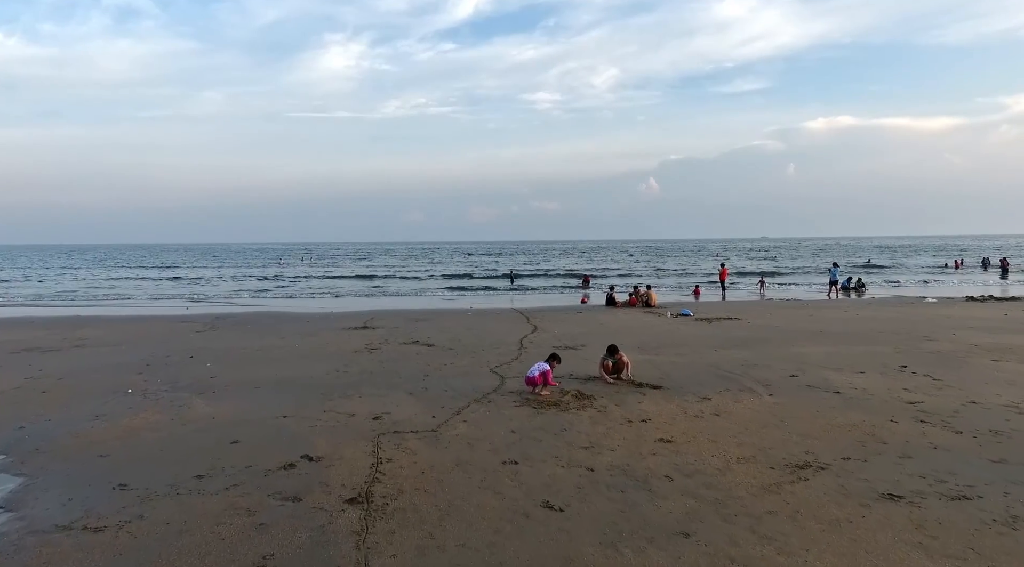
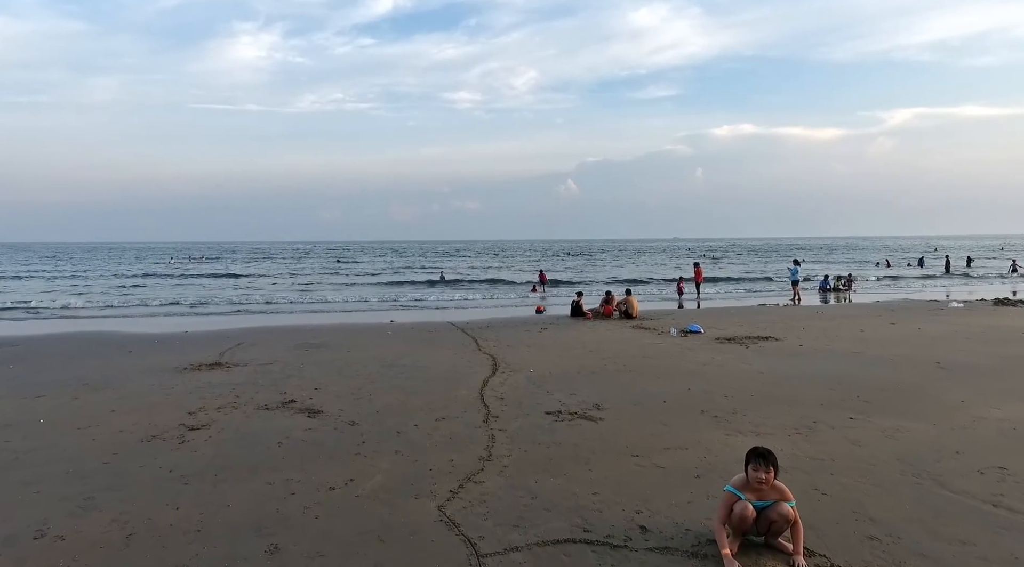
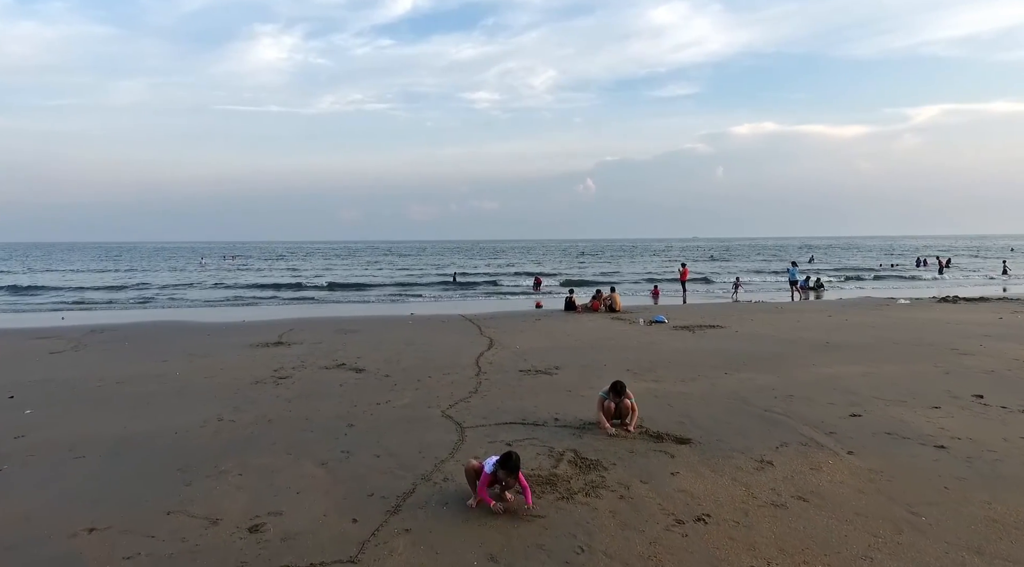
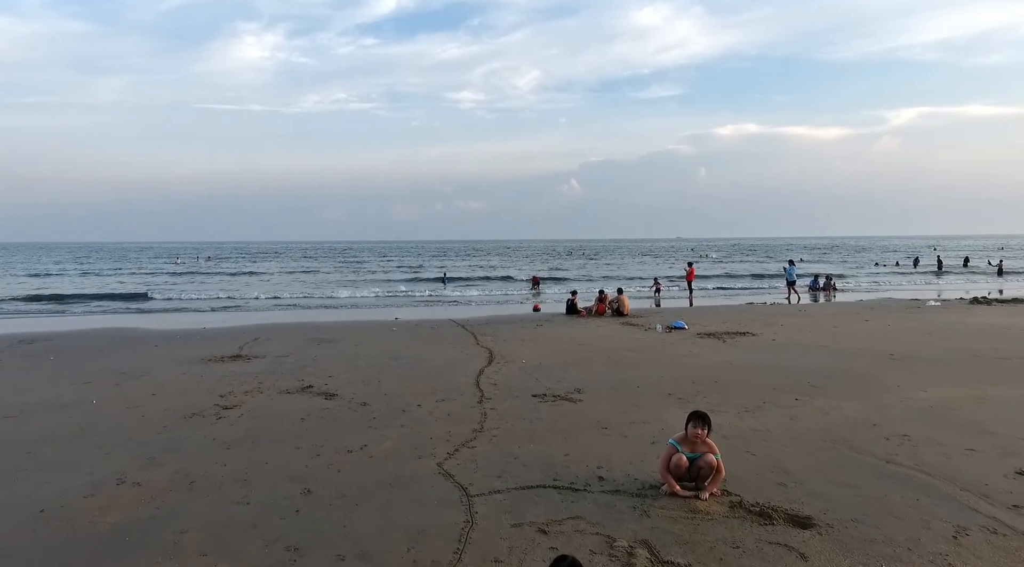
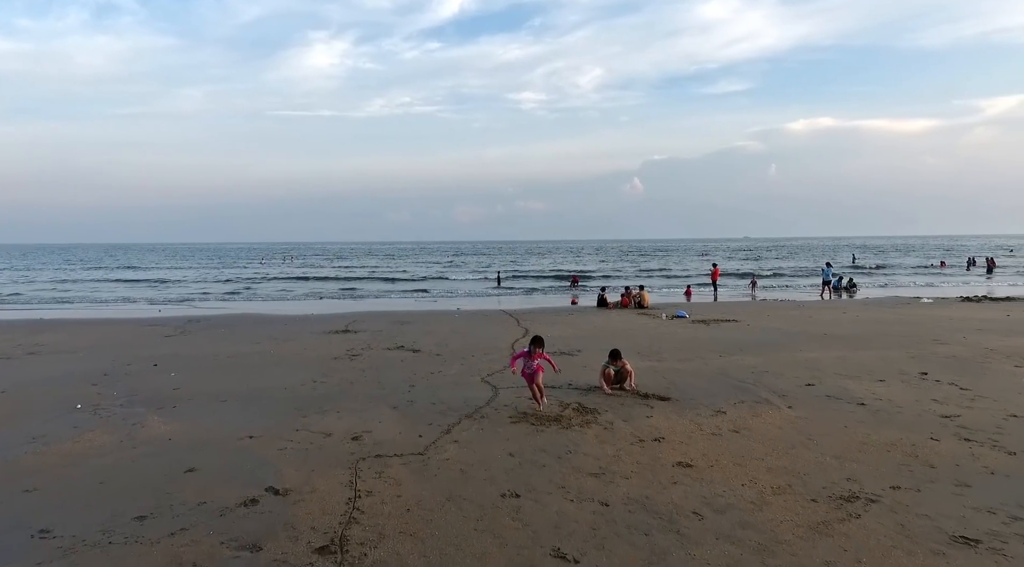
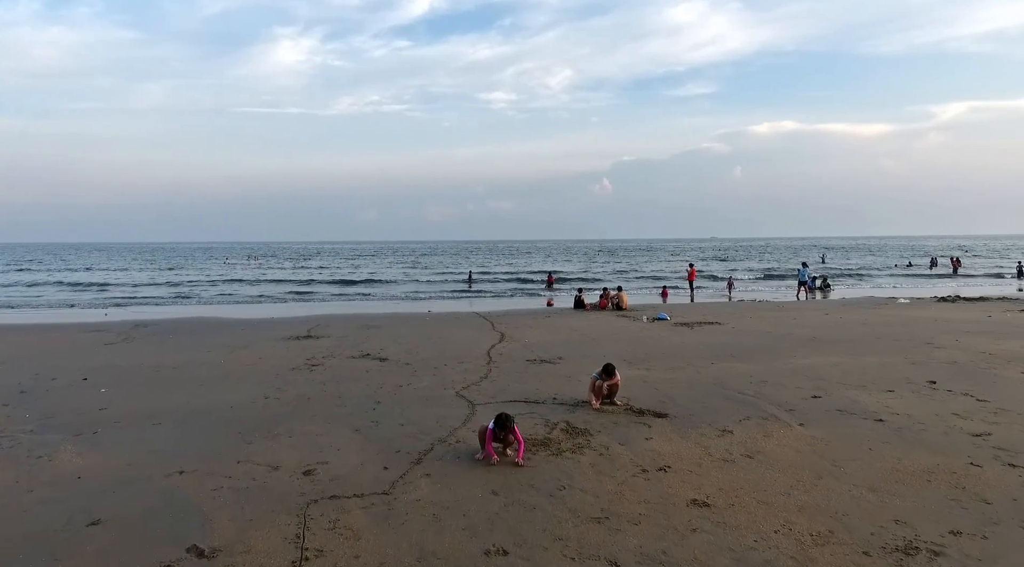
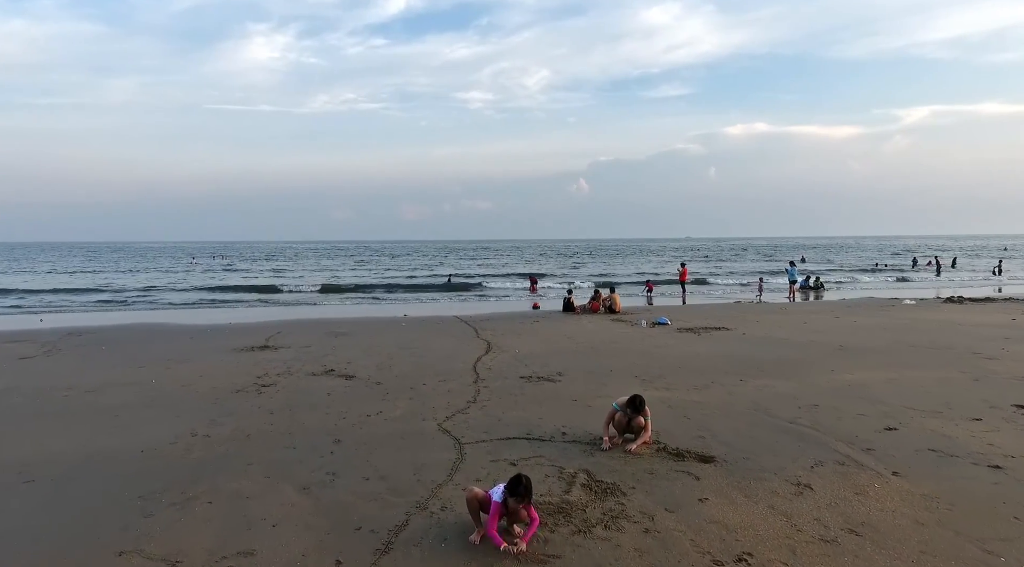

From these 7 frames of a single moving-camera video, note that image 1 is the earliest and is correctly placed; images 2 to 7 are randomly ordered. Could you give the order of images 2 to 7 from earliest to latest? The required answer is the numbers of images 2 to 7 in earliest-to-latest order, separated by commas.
5, 6, 3, 7, 4, 2
